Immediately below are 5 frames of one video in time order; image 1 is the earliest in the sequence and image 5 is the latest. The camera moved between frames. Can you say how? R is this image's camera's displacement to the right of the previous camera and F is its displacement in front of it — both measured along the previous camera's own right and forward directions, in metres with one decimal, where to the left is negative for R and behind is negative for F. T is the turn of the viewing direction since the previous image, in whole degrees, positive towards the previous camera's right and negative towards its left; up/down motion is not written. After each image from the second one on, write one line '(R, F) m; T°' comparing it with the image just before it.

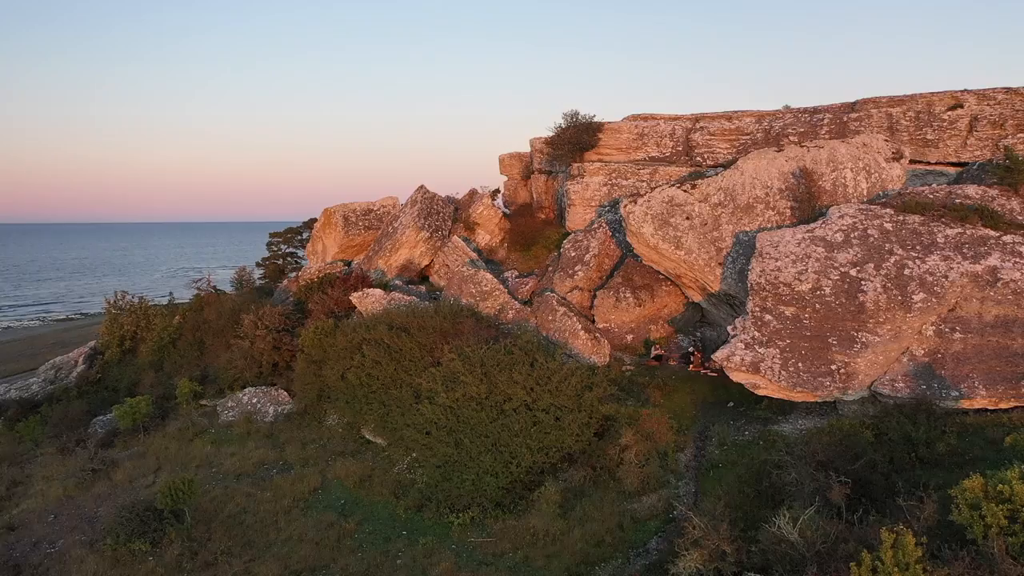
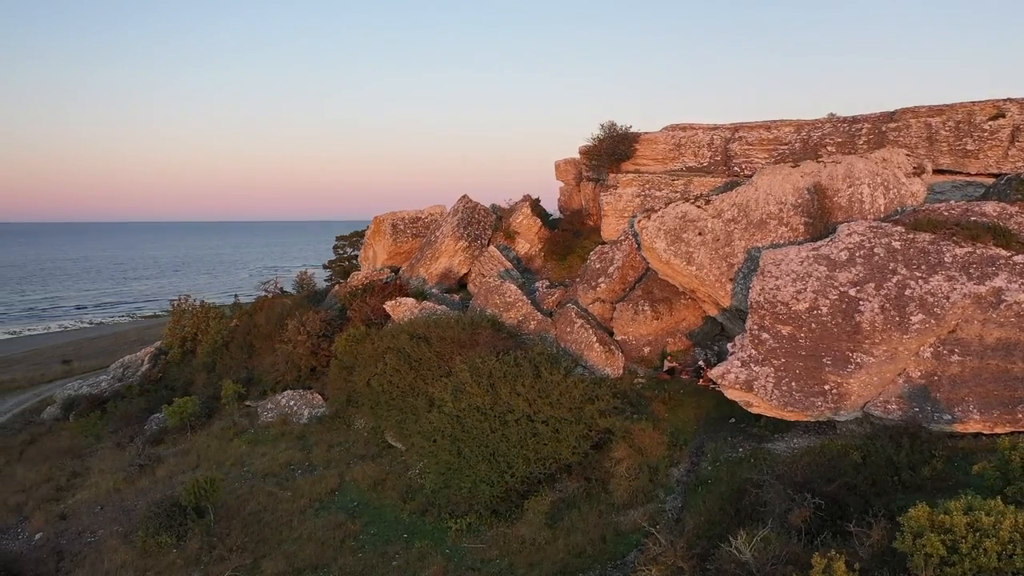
(+0.7, -0.3) m; -4°
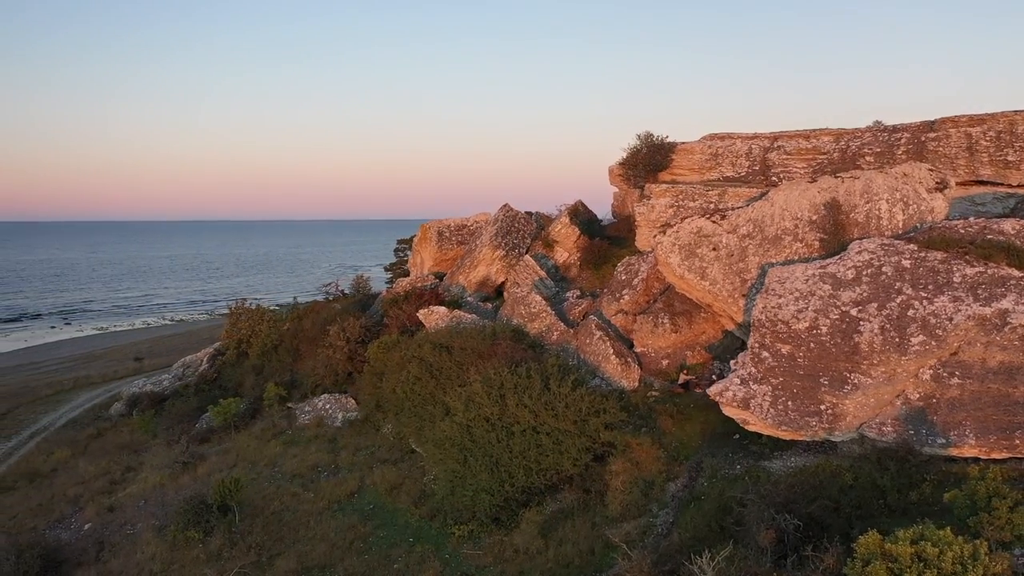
(+0.7, -0.3) m; -4°
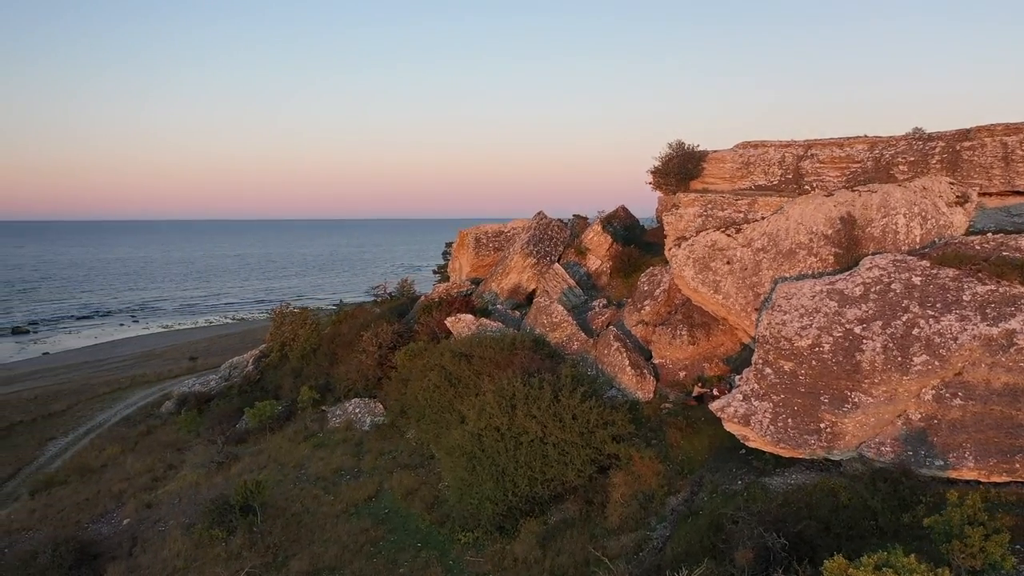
(+0.5, -0.2) m; -4°
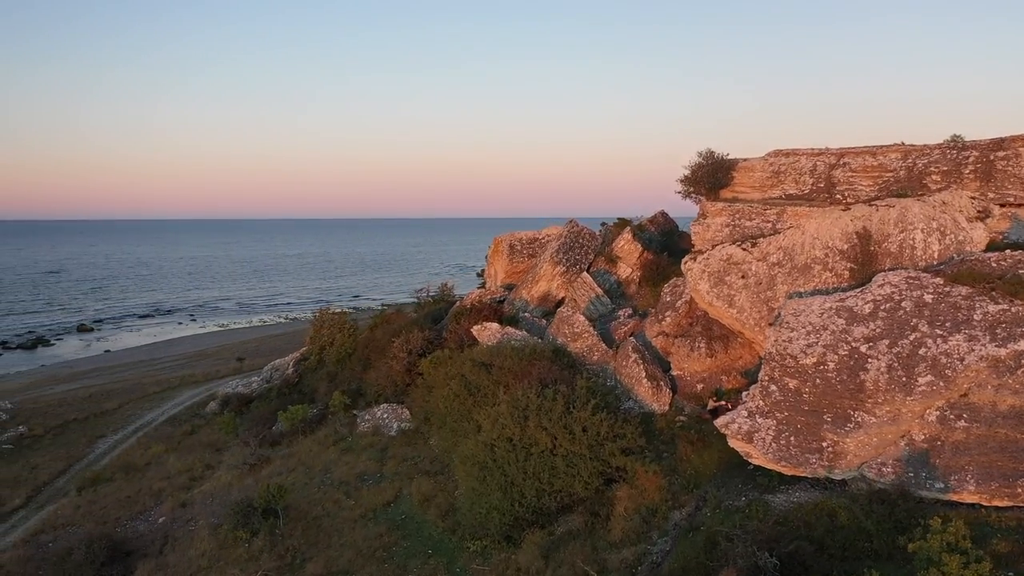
(+0.4, -0.3) m; -3°
